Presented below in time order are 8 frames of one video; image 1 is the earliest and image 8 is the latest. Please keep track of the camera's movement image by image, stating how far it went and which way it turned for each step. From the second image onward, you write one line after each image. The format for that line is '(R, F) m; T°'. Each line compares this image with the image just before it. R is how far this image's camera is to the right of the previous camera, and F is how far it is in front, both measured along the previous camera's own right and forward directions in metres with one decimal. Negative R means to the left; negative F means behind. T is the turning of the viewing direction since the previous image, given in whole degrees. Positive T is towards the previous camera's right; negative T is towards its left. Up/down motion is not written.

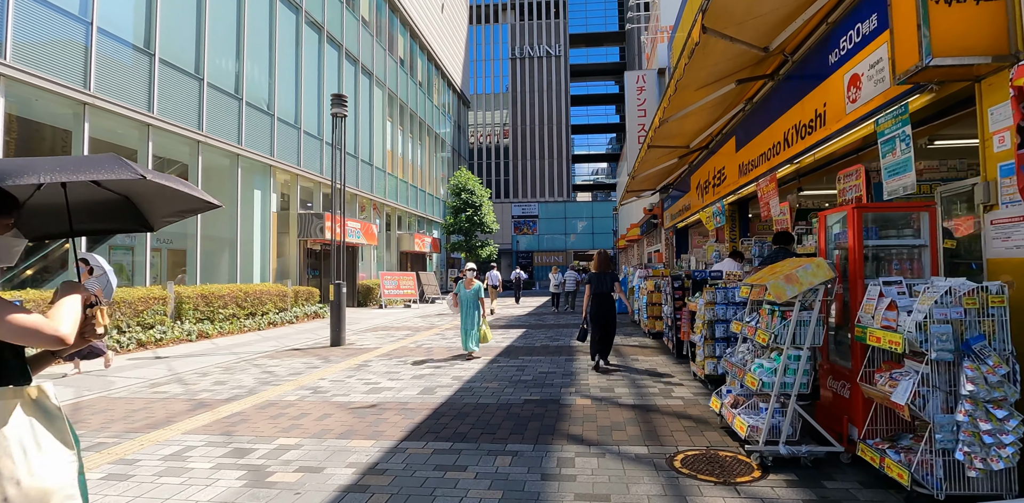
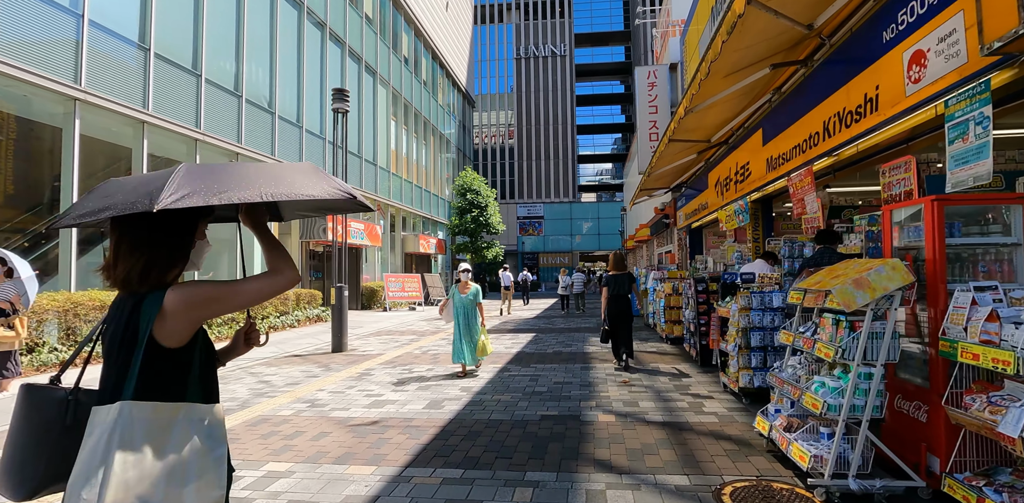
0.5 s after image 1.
(-0.1, +0.5) m; -1°
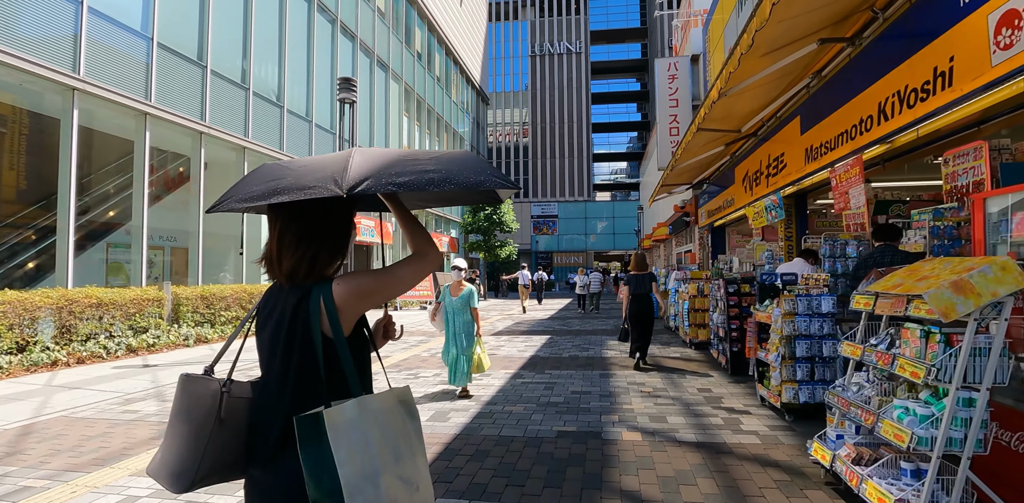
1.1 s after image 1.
(0.0, +0.5) m; -2°
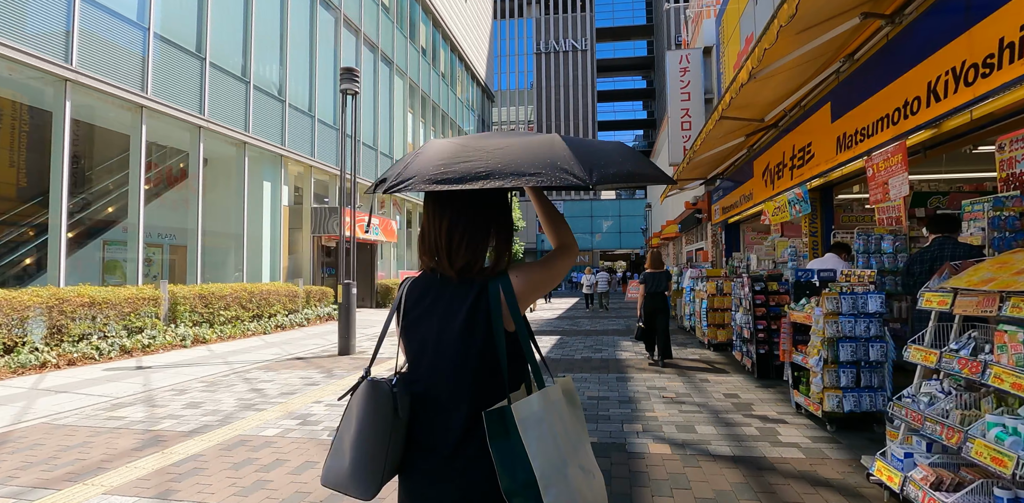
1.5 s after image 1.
(-0.1, +0.4) m; -1°
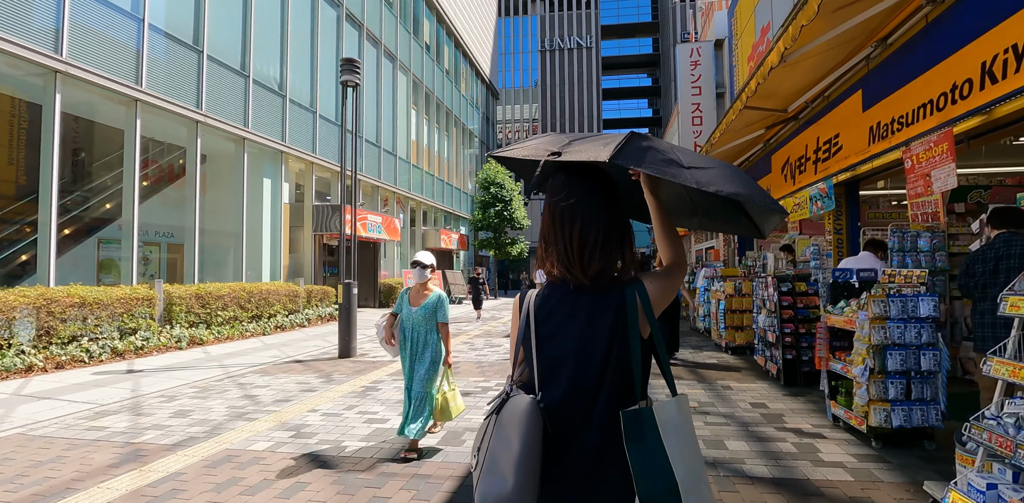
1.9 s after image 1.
(-0.1, +0.4) m; 0°
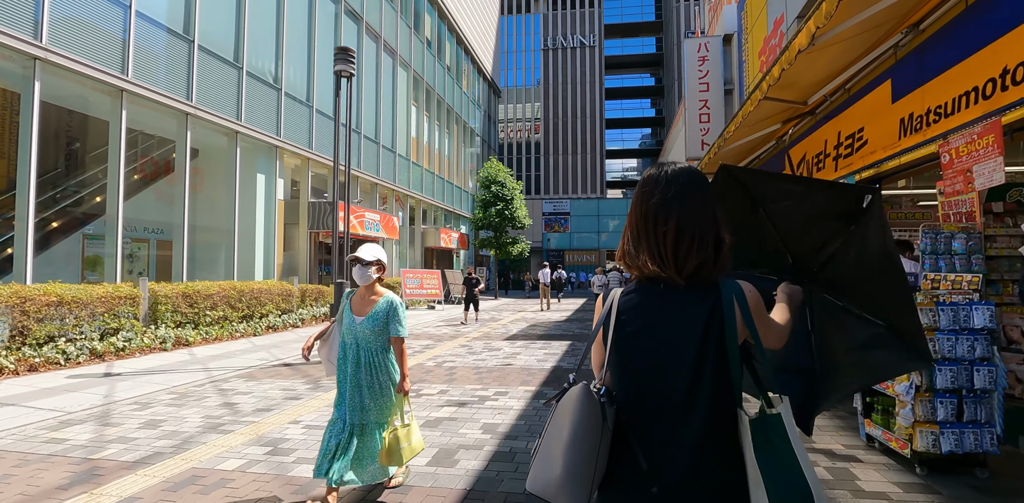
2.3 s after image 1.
(0.0, +0.4) m; 0°
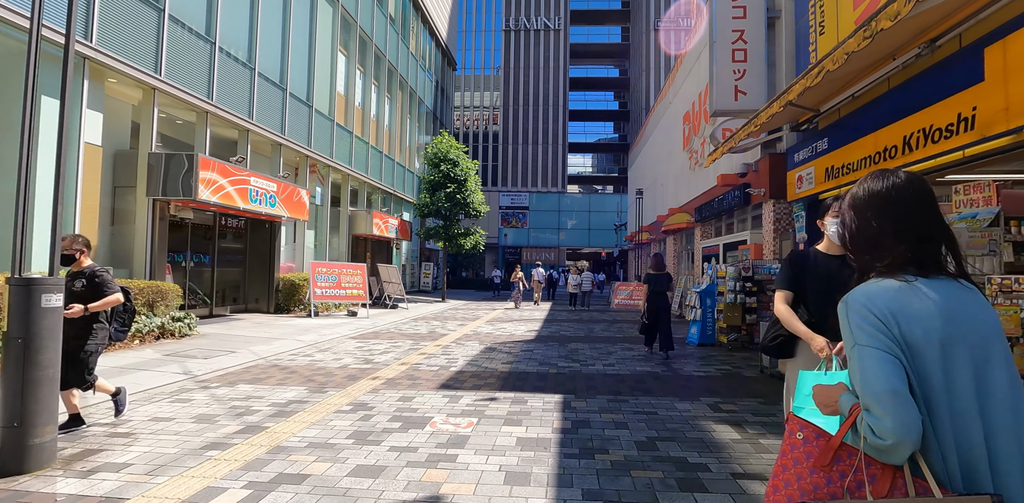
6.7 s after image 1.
(+0.1, +4.6) m; +5°
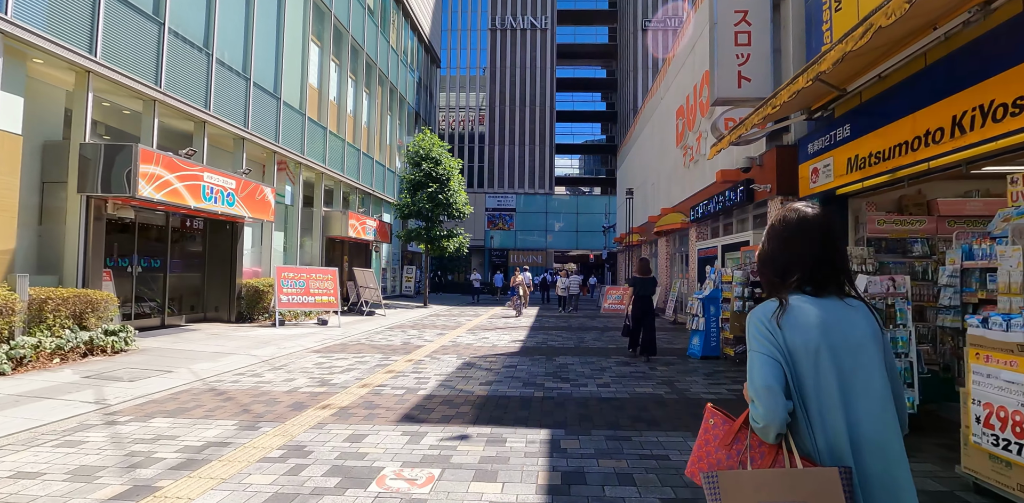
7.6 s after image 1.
(+0.1, +1.0) m; +1°
